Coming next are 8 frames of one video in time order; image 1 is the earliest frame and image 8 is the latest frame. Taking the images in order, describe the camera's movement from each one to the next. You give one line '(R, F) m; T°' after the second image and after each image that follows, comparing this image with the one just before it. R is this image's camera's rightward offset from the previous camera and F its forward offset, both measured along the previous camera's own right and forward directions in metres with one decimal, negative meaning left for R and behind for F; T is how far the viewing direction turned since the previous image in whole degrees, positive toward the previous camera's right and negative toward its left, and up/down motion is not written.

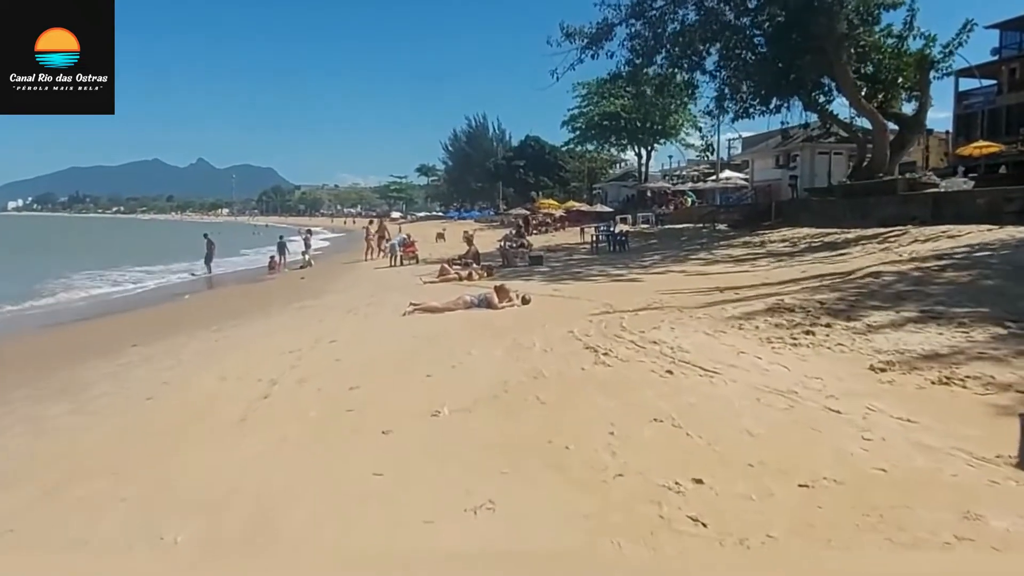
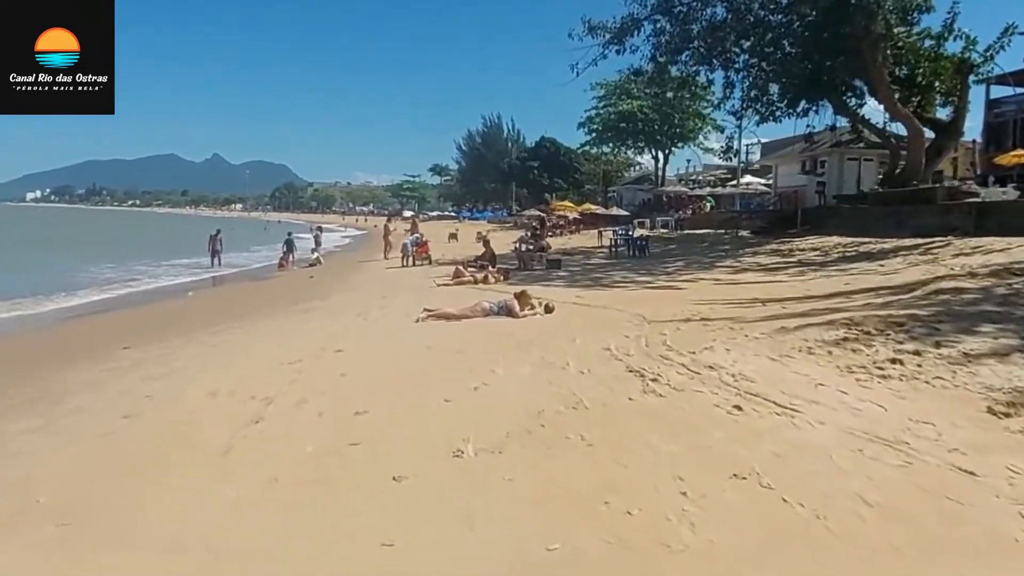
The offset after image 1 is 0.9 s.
(-0.3, +1.2) m; -1°
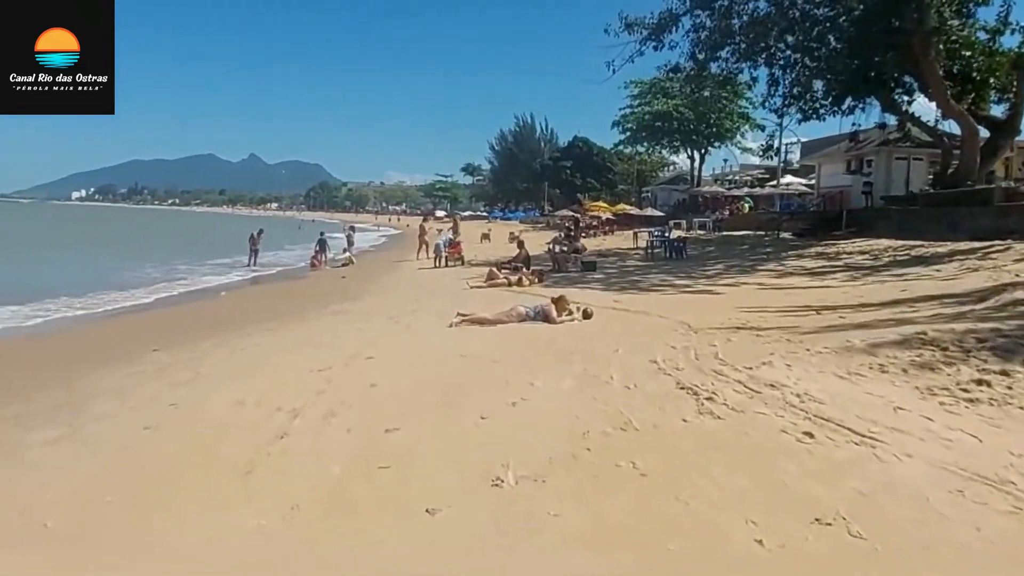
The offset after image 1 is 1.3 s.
(-0.1, +0.5) m; -3°
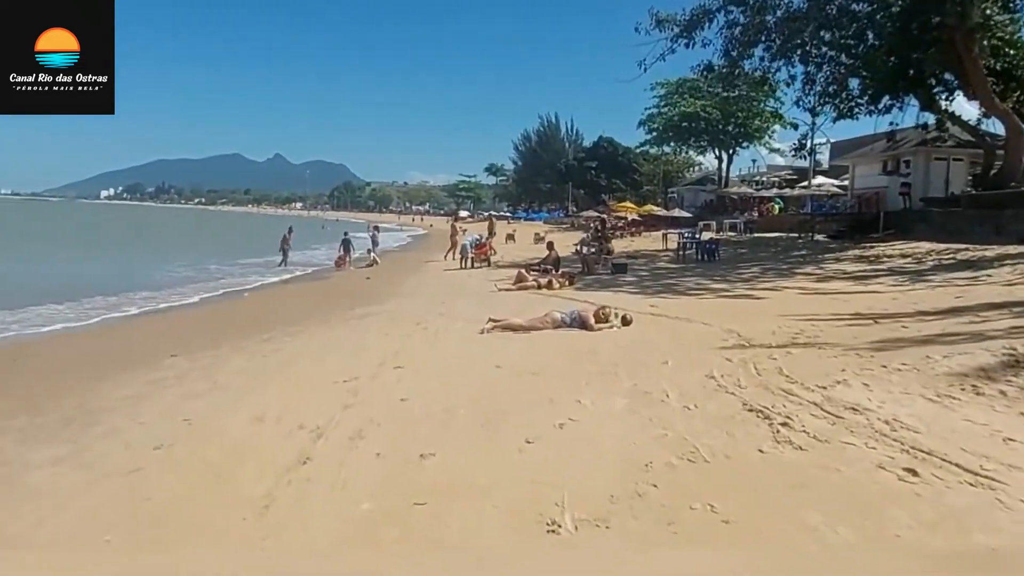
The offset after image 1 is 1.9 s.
(-0.2, +0.7) m; -2°
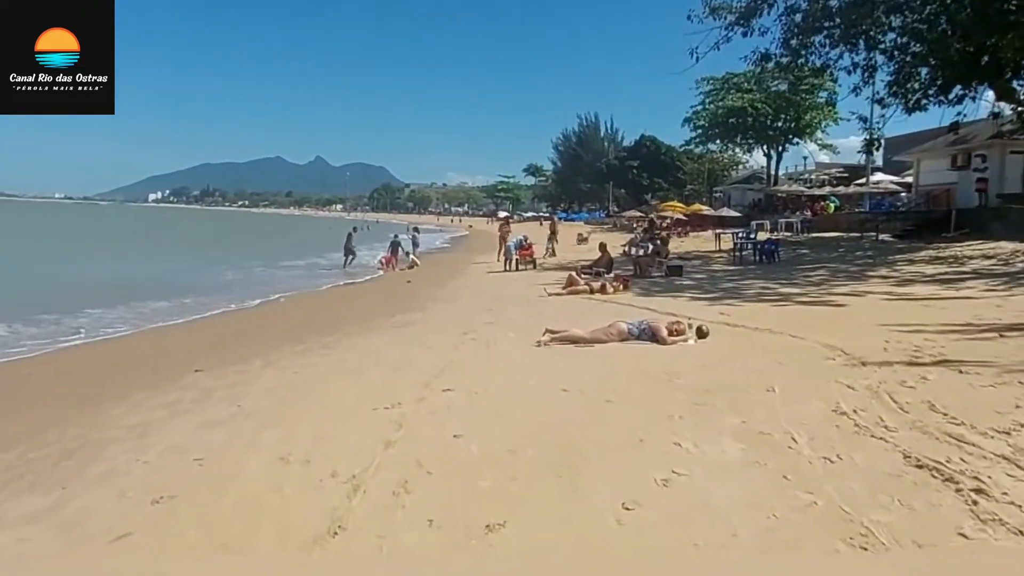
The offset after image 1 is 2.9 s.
(-0.3, +1.4) m; -3°
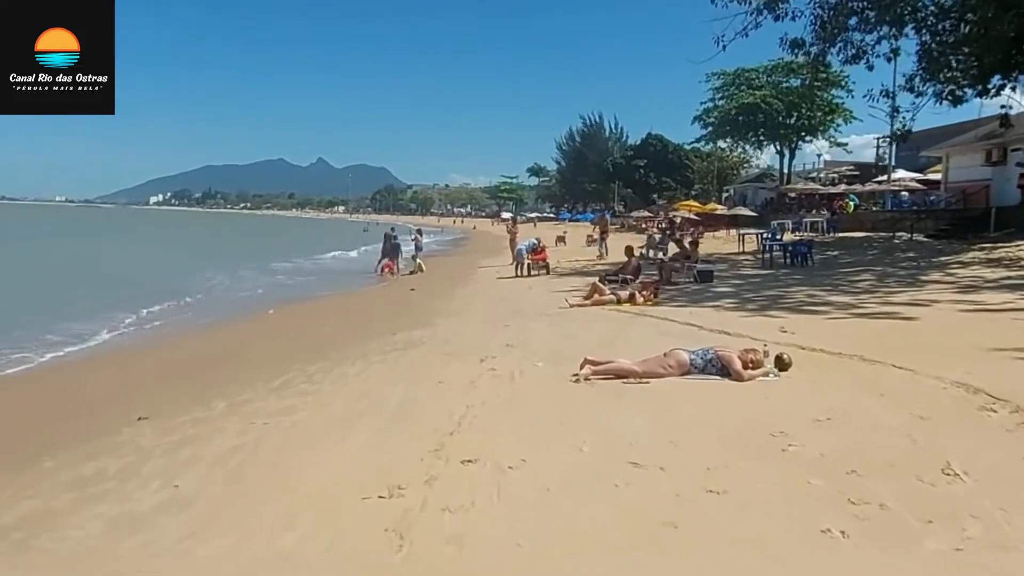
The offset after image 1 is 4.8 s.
(-0.3, +2.2) m; 0°
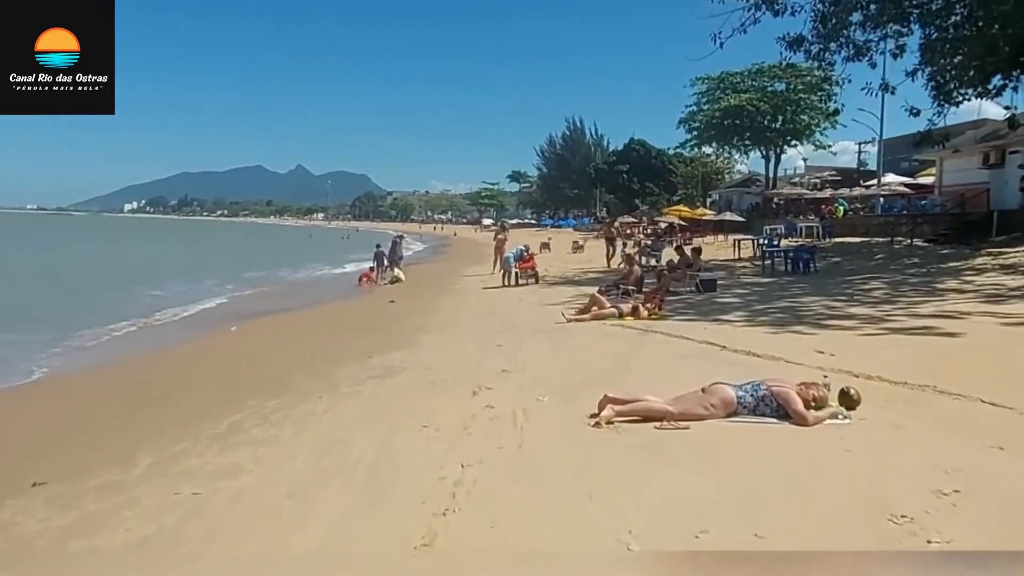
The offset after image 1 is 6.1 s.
(-0.2, +1.7) m; +2°
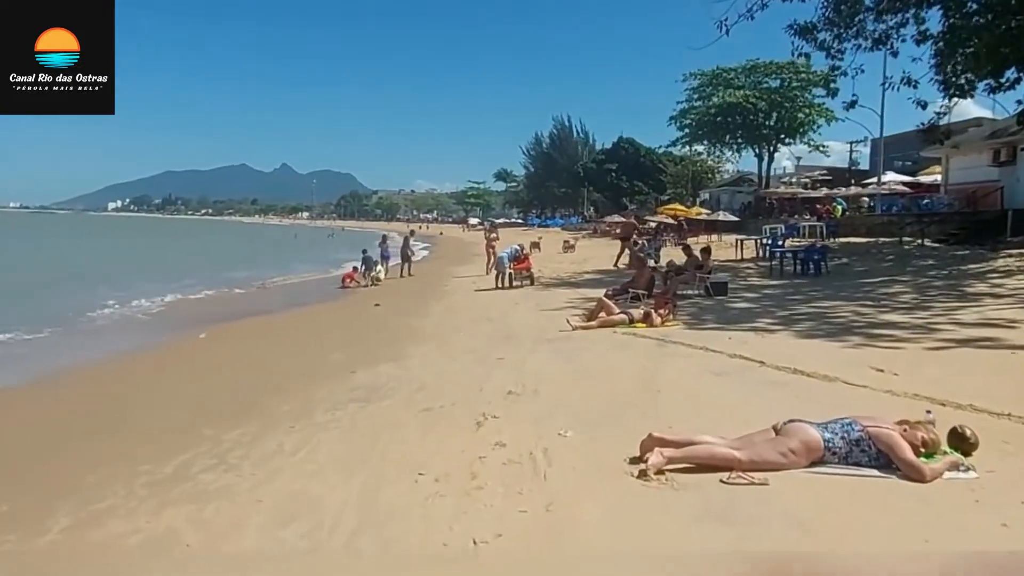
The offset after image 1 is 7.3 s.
(-0.3, +1.6) m; +1°
